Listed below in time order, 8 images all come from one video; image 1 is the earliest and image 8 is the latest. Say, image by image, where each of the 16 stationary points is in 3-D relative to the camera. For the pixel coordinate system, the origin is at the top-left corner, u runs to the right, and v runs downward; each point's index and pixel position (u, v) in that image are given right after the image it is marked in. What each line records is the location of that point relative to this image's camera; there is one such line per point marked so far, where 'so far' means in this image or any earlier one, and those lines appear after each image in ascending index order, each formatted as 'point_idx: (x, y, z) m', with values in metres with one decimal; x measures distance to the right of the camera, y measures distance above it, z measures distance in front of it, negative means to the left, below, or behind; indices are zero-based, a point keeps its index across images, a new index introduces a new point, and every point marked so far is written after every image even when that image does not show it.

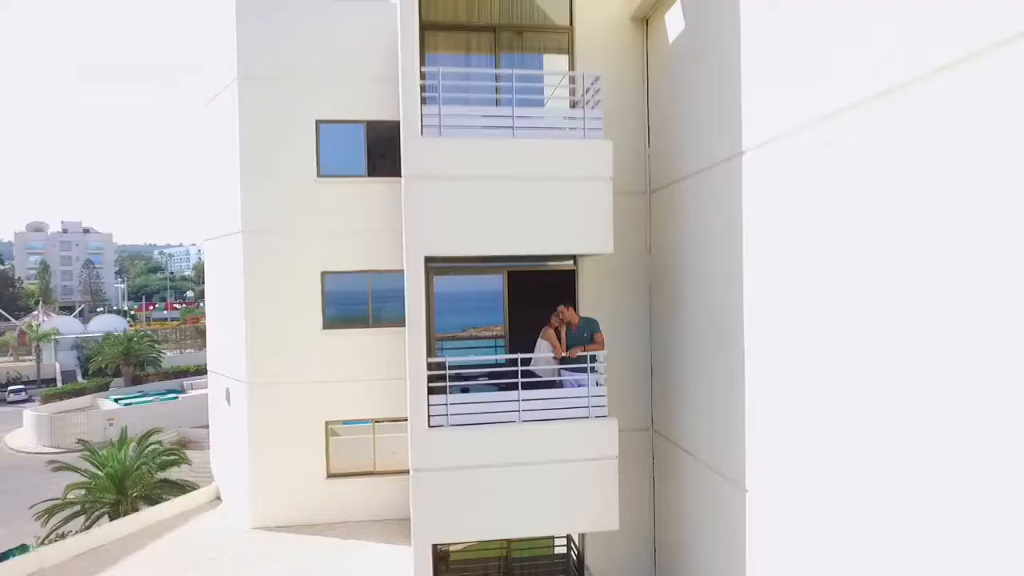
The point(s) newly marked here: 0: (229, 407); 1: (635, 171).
0: (-5.7, -2.4, +12.1) m
1: (+1.5, +1.4, +7.6) m
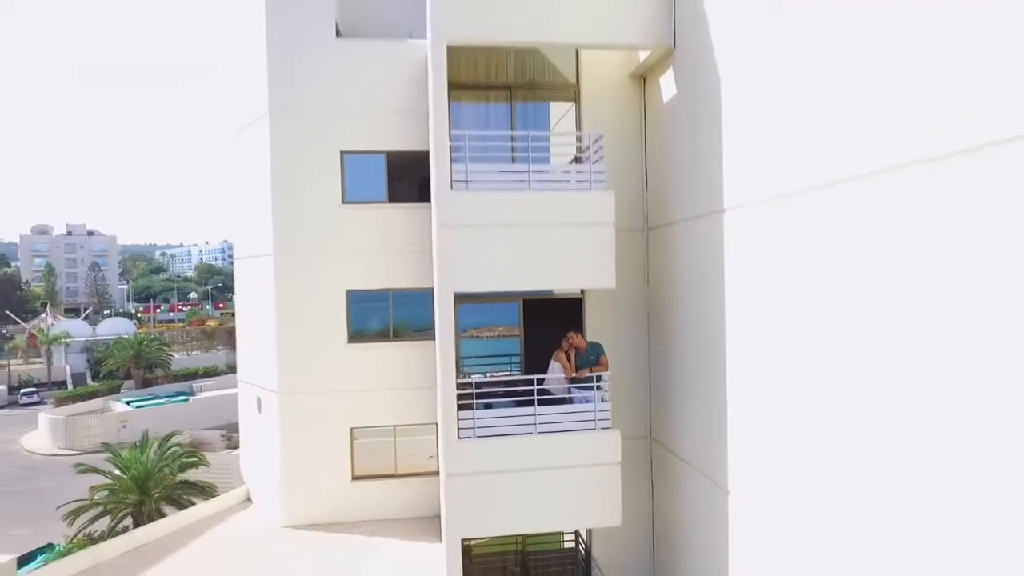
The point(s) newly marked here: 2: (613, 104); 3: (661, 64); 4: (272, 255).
0: (-5.5, -2.8, +13.1) m
1: (+1.7, +1.1, +8.6) m
2: (+1.4, +2.6, +8.4) m
3: (+2.0, +2.9, +7.9) m
4: (-5.0, +0.7, +12.3) m
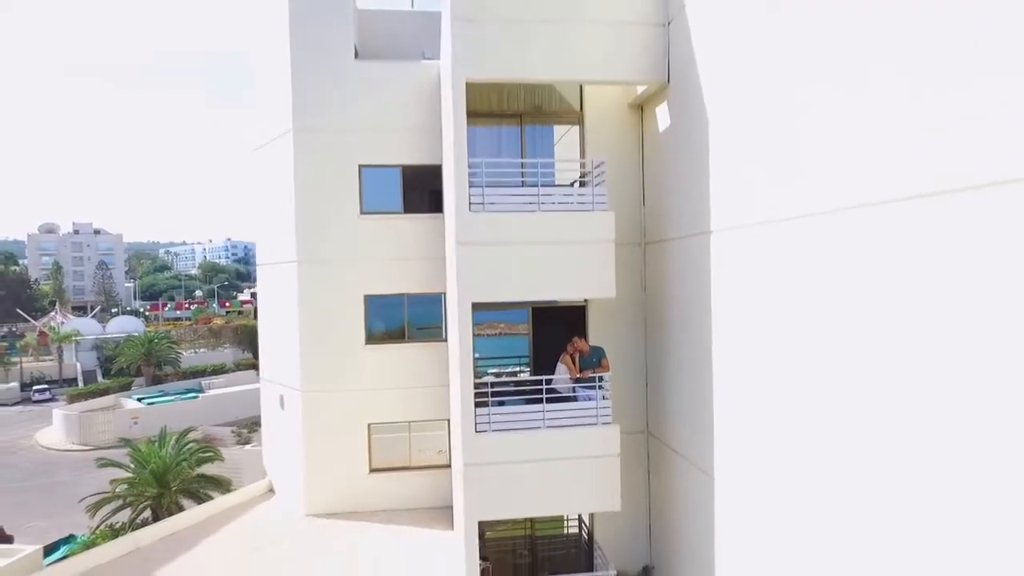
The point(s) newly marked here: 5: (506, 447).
0: (-5.4, -2.9, +14.0) m
1: (+1.9, +1.0, +9.4) m
2: (+1.6, +2.4, +9.2) m
3: (+2.1, +2.8, +8.7) m
4: (-4.8, +0.6, +13.2) m
5: (-0.1, -2.2, +8.2) m
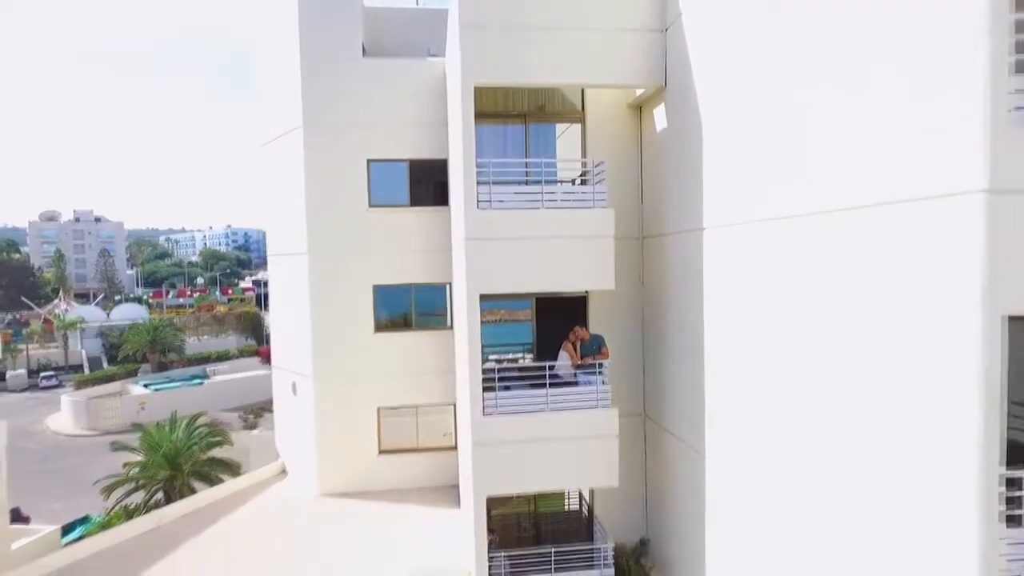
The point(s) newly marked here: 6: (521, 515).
0: (-5.3, -2.7, +14.6) m
1: (+2.0, +1.1, +9.9) m
2: (+1.6, +2.6, +9.7) m
3: (+2.2, +2.9, +9.2) m
4: (-4.7, +0.8, +13.7) m
5: (0.0, -2.1, +8.8) m
6: (+0.2, -3.9, +10.2) m
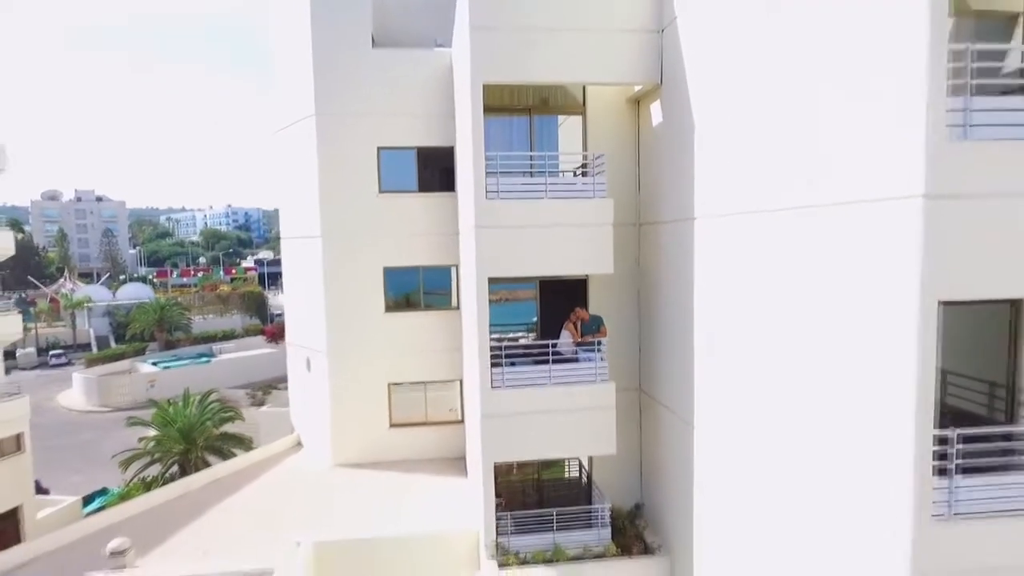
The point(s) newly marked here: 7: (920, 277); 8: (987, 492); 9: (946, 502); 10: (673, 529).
0: (-5.2, -2.2, +15.4) m
1: (+2.1, +1.4, +10.5) m
2: (+1.7, +2.9, +10.3) m
3: (+2.3, +3.2, +9.8) m
4: (-4.6, +1.2, +14.3) m
5: (+0.1, -1.8, +9.5) m
6: (+0.3, -3.6, +11.0) m
7: (+3.0, +0.1, +4.4) m
8: (+3.8, -1.6, +4.8) m
9: (+3.4, -1.7, +4.7) m
10: (+2.6, -3.9, +9.6) m
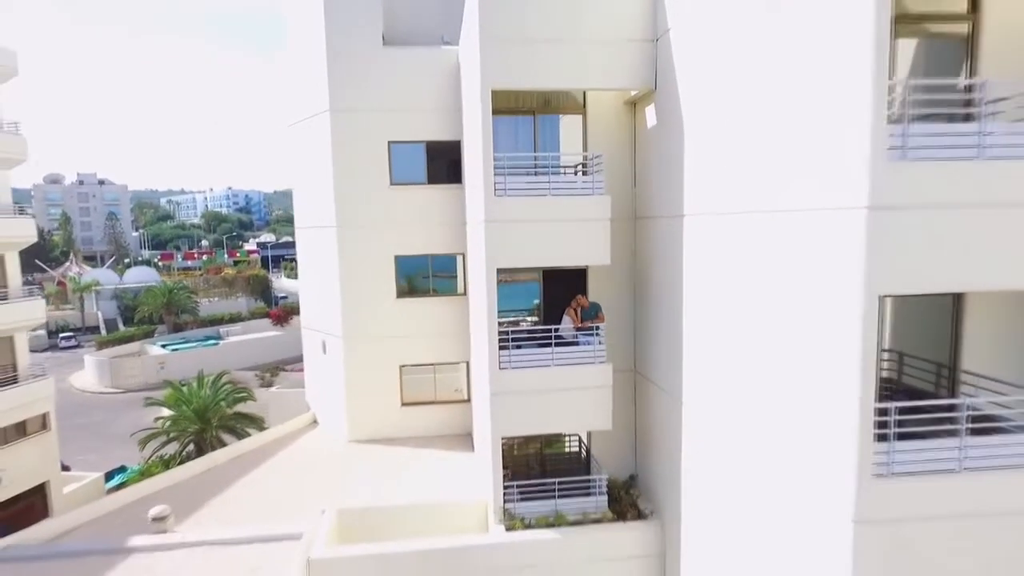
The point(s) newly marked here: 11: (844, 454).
0: (-5.1, -1.8, +16.3) m
1: (+2.2, +1.6, +11.3) m
2: (+1.8, +3.1, +11.1) m
3: (+2.4, +3.4, +10.5) m
4: (-4.5, +1.6, +15.1) m
5: (+0.2, -1.6, +10.4) m
6: (+0.4, -3.4, +11.9) m
7: (+3.1, +0.1, +5.2) m
8: (+3.9, -1.6, +5.7) m
9: (+3.5, -1.6, +5.6) m
10: (+2.7, -3.7, +10.6) m
11: (+3.1, -1.5, +5.5) m
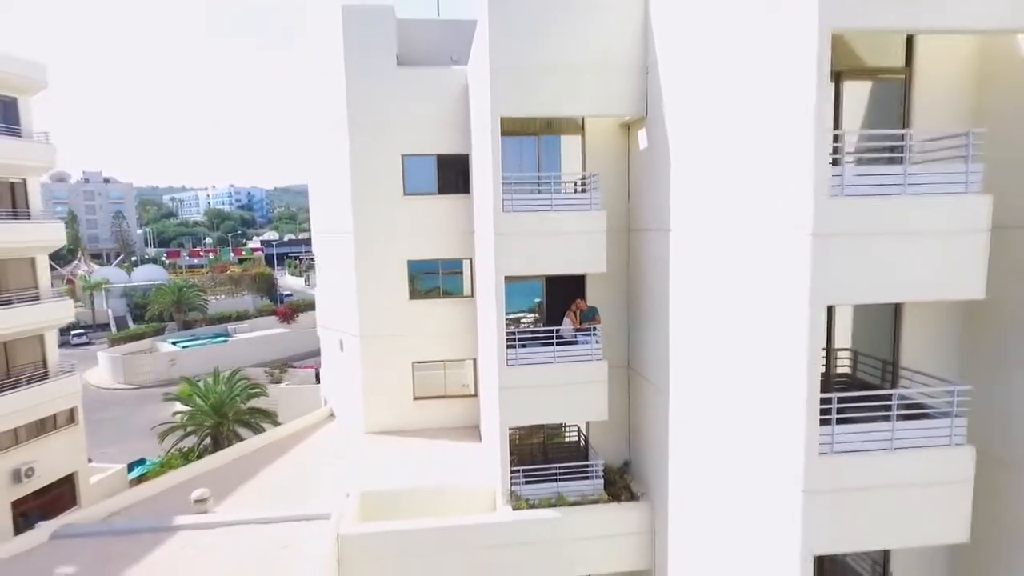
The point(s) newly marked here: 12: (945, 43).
0: (-5.0, -1.9, +17.5) m
1: (+2.3, +1.5, +12.5) m
2: (+1.9, +3.0, +12.2) m
3: (+2.5, +3.3, +11.7) m
4: (-4.4, +1.5, +16.3) m
5: (+0.3, -1.7, +11.6) m
6: (+0.5, -3.5, +13.1) m
7: (+3.2, 0.0, +6.4) m
8: (+4.0, -1.7, +6.8) m
9: (+3.6, -1.8, +6.8) m
10: (+2.8, -3.8, +11.7) m
11: (+3.2, -1.7, +6.7) m
12: (+5.3, +3.0, +7.3) m
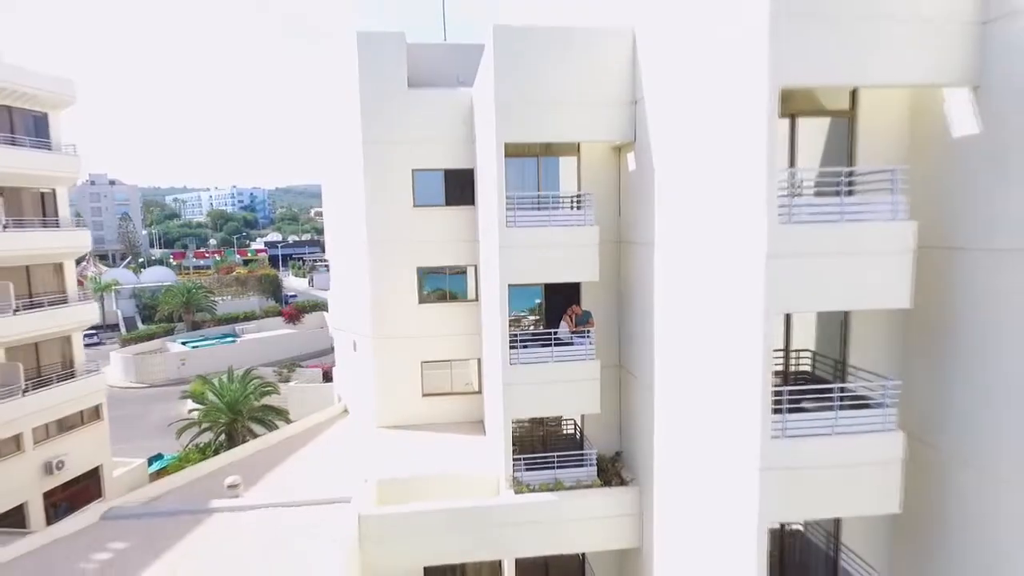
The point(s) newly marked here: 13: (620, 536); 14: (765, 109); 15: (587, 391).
0: (-4.9, -2.0, +18.8) m
1: (+2.3, +1.4, +13.8) m
2: (+2.0, +2.8, +13.5) m
3: (+2.5, +3.1, +12.9) m
4: (-4.4, +1.4, +17.6) m
5: (+0.4, -1.9, +12.9) m
6: (+0.5, -3.6, +14.4) m
7: (+3.3, -0.2, +7.7) m
8: (+4.0, -1.9, +8.1) m
9: (+3.7, -1.9, +8.0) m
10: (+2.9, -3.9, +13.0) m
11: (+3.2, -1.8, +8.0) m
12: (+5.3, +2.8, +8.6) m
13: (+2.4, -5.4, +13.0) m
14: (+3.2, +2.2, +7.4) m
15: (+1.7, -2.3, +13.1) m
